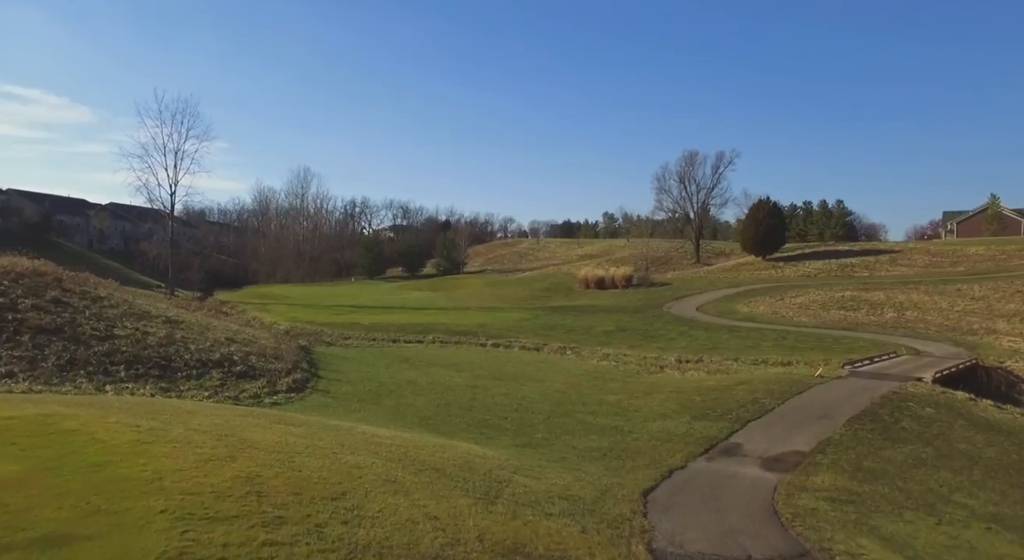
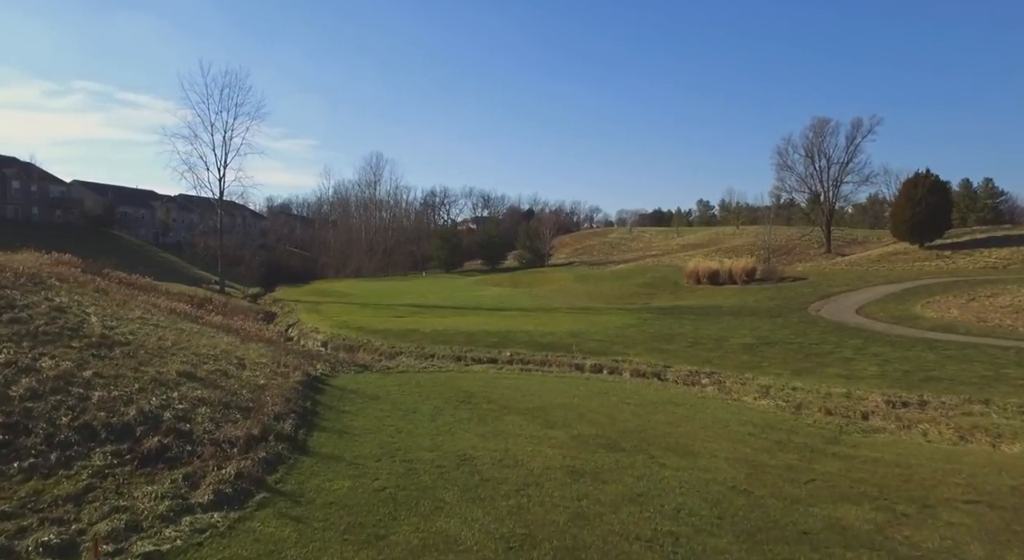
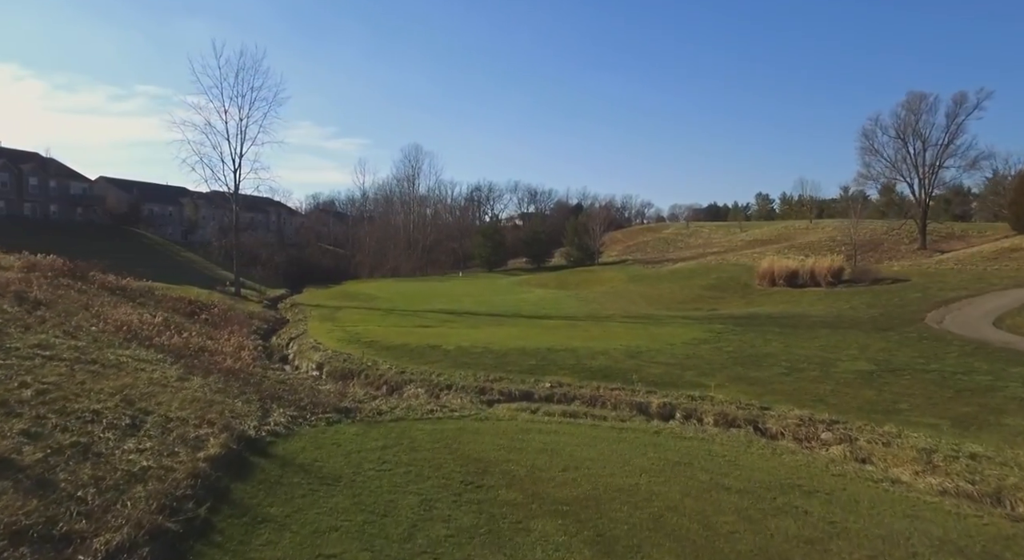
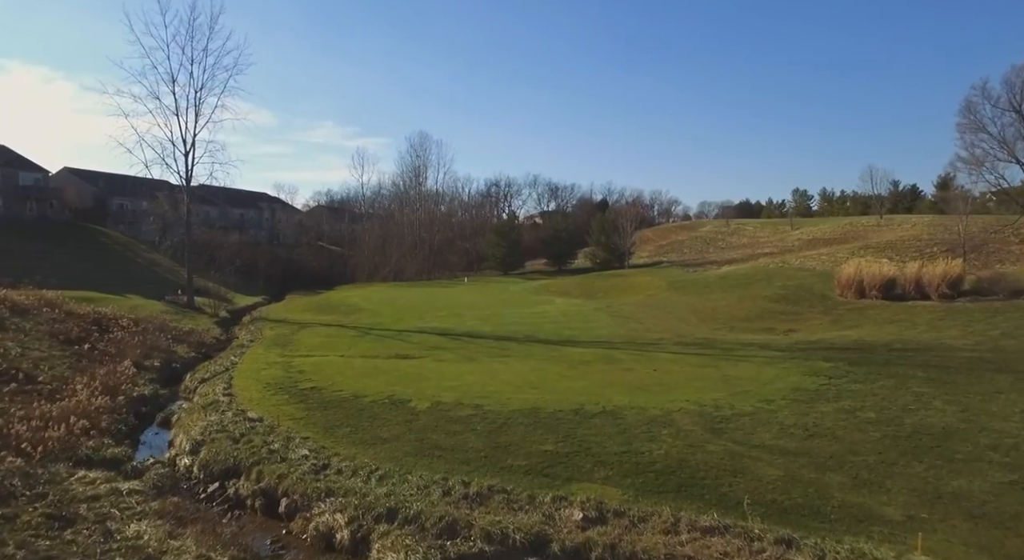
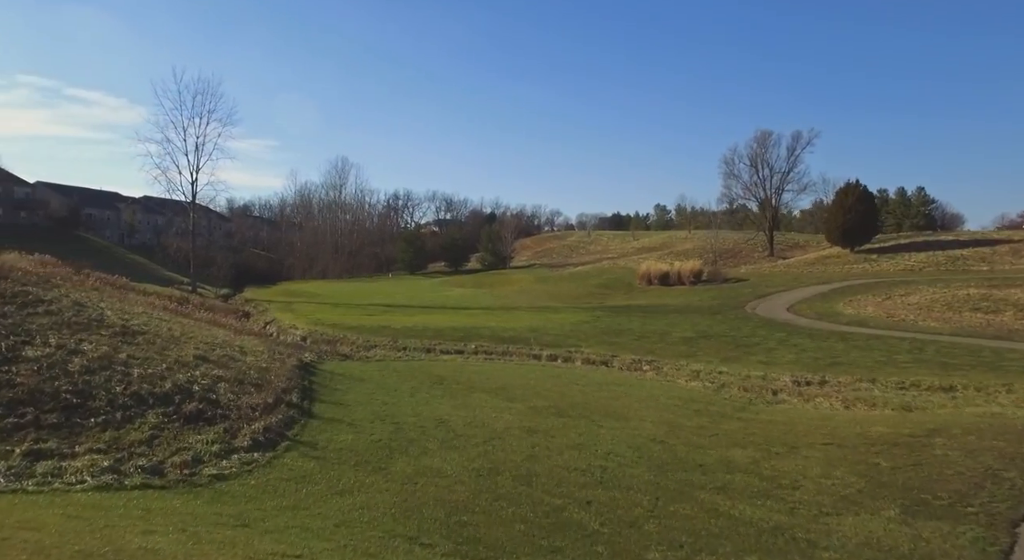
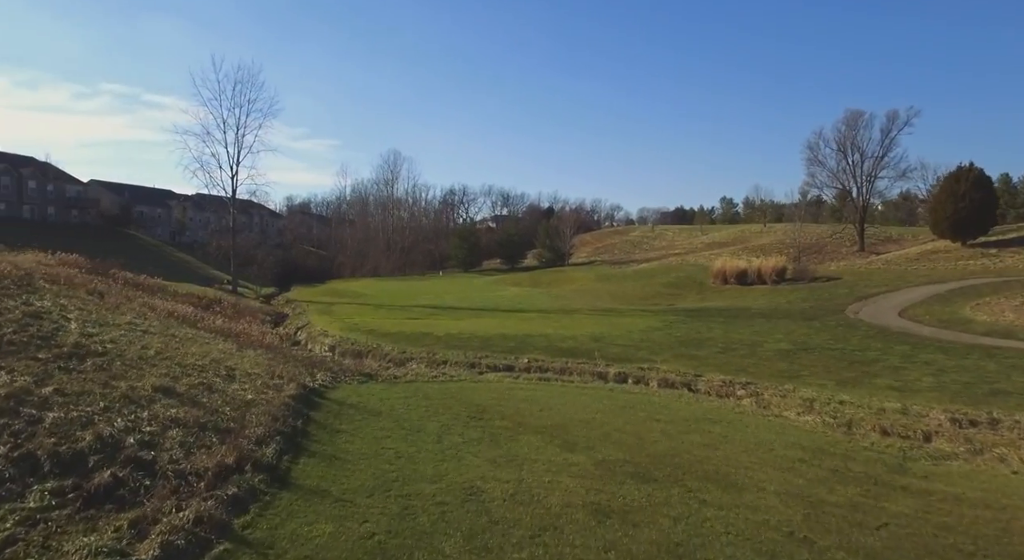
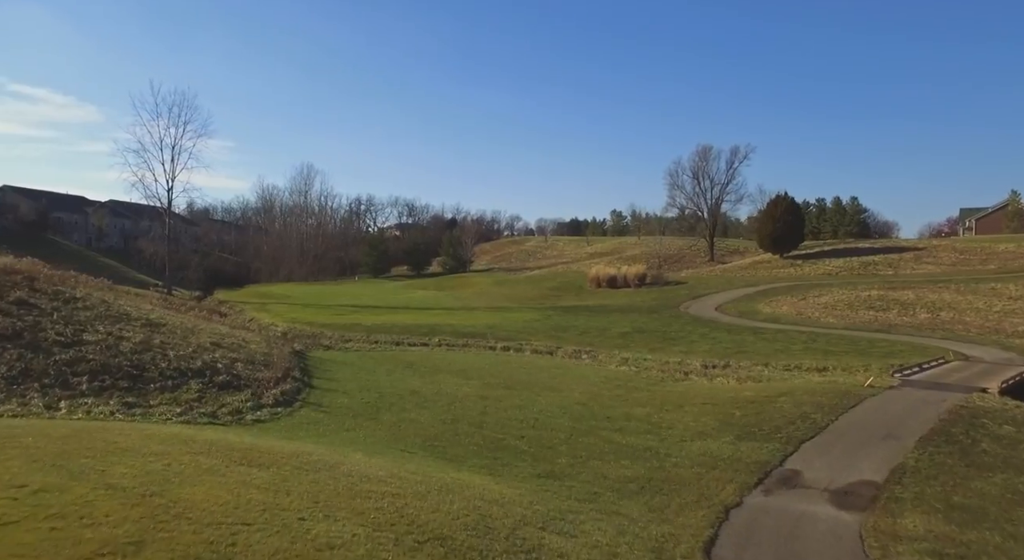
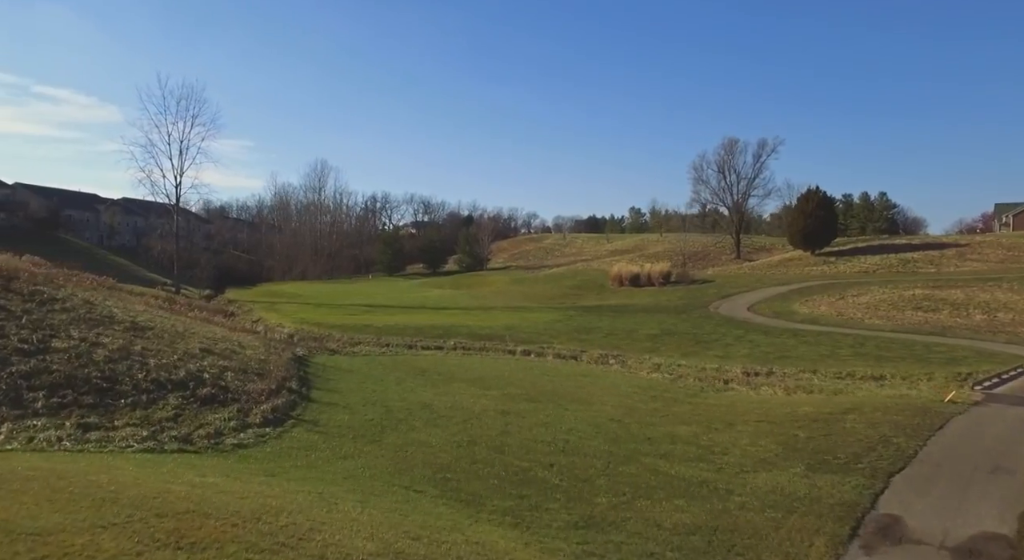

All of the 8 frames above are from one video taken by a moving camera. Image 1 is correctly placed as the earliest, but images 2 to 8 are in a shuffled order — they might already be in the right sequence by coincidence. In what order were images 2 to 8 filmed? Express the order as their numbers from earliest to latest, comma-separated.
7, 8, 5, 2, 6, 3, 4
